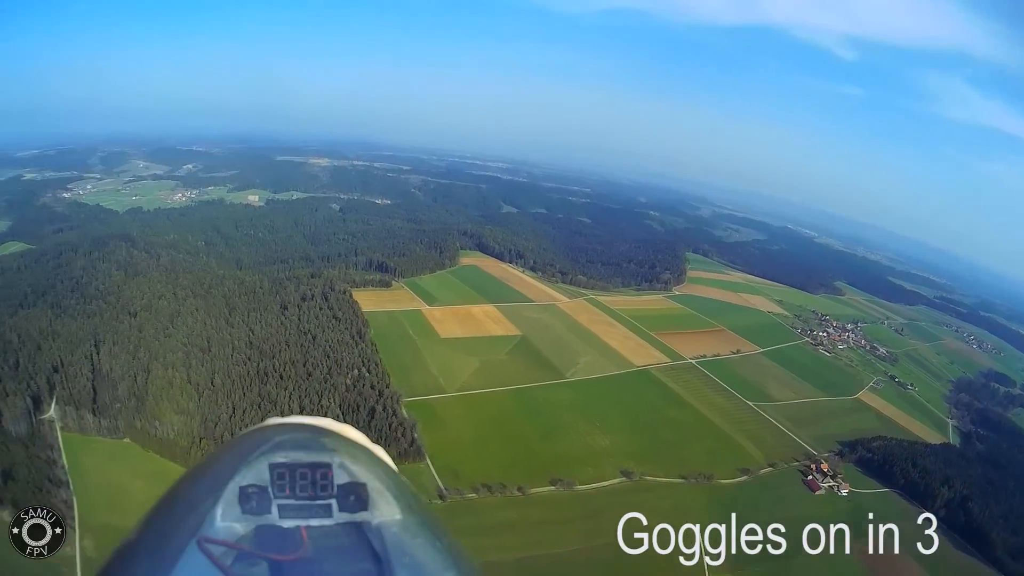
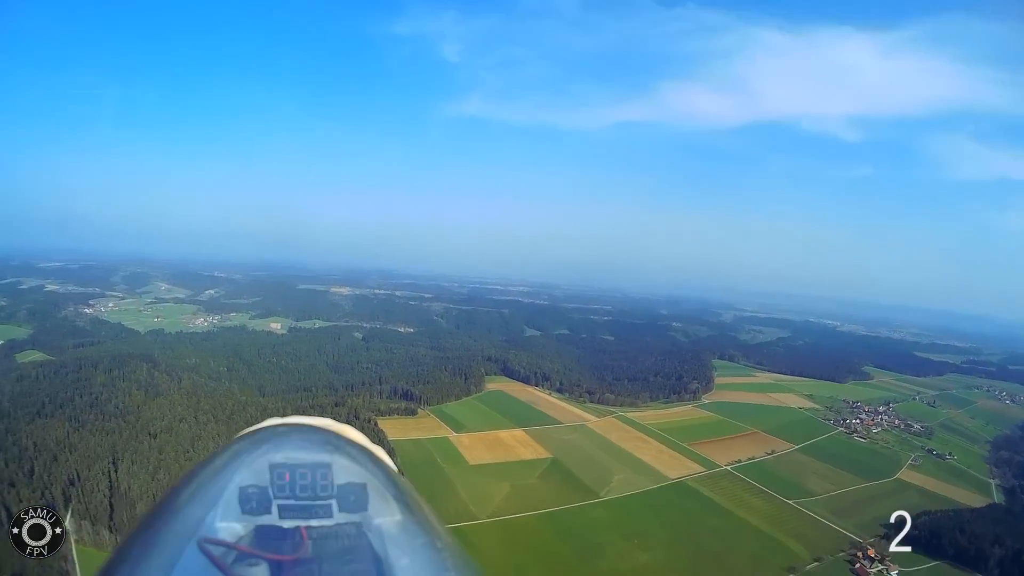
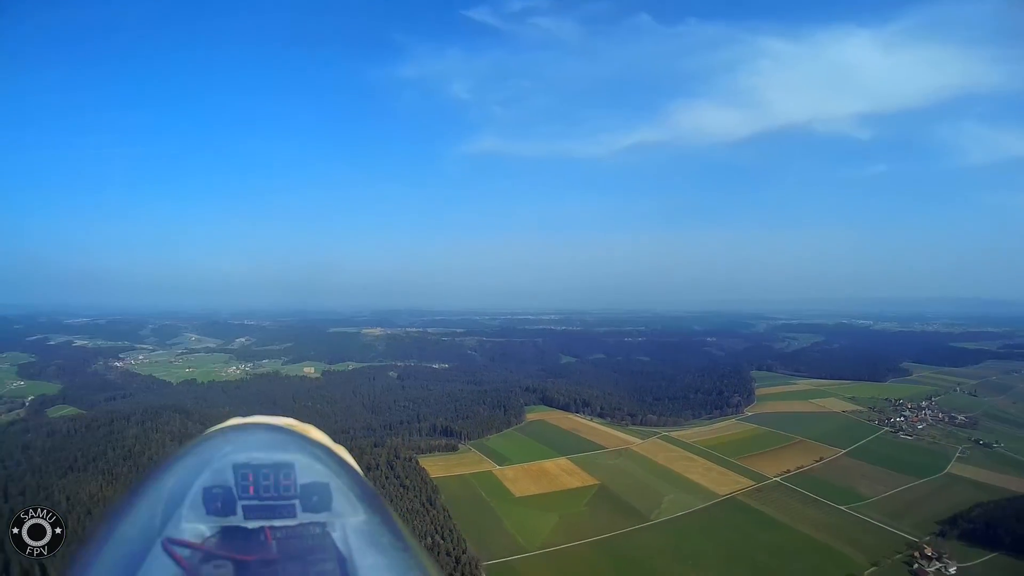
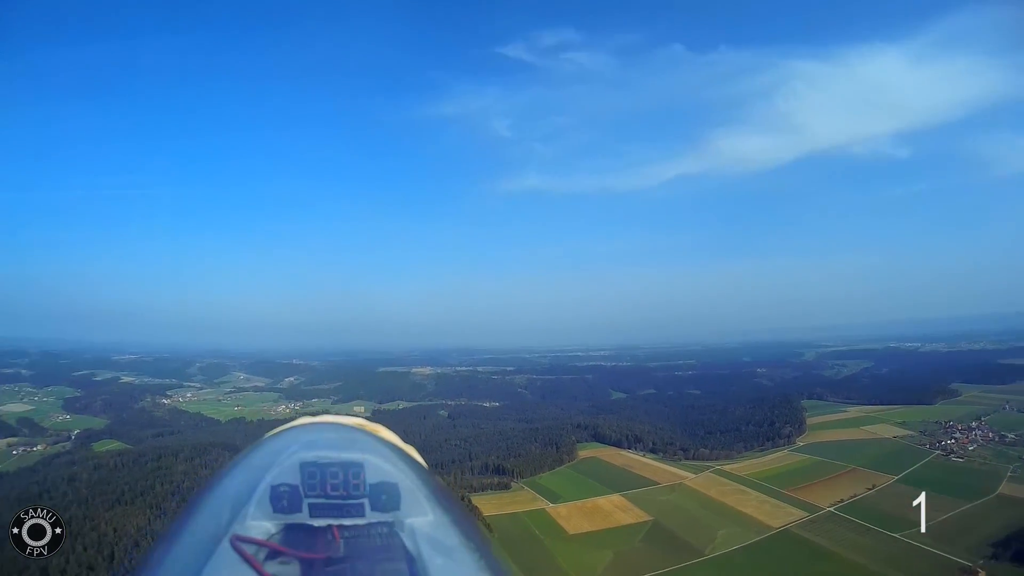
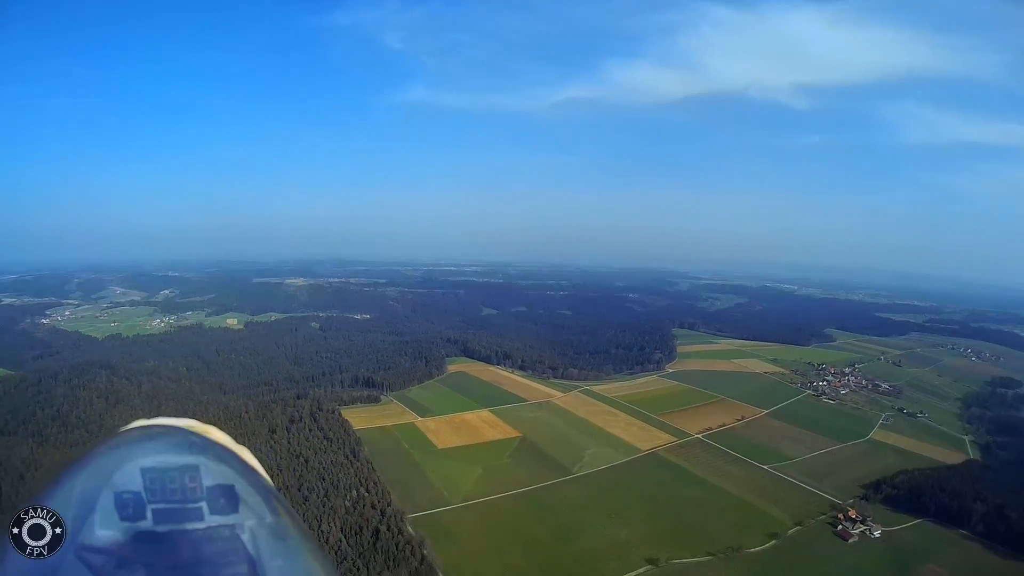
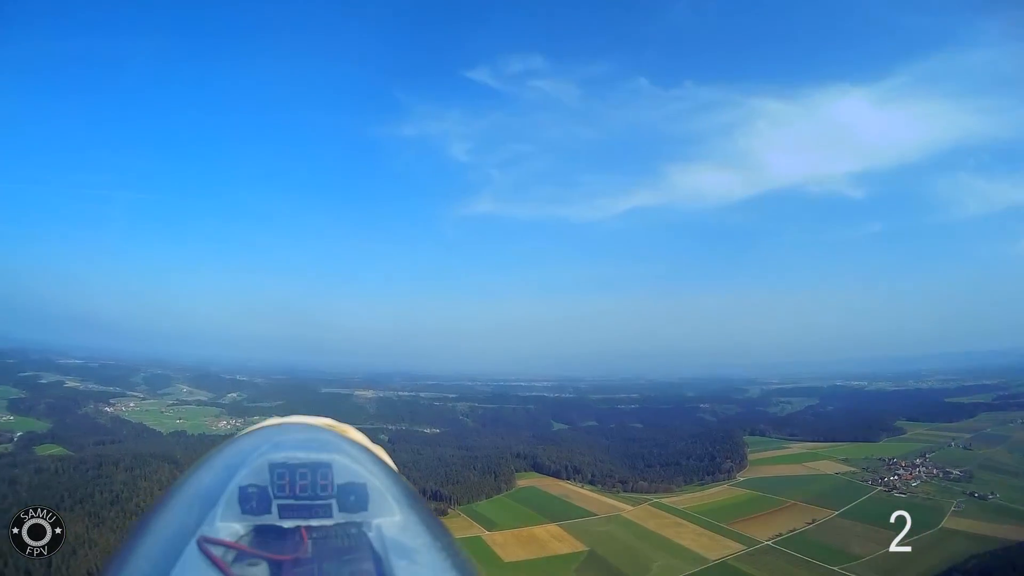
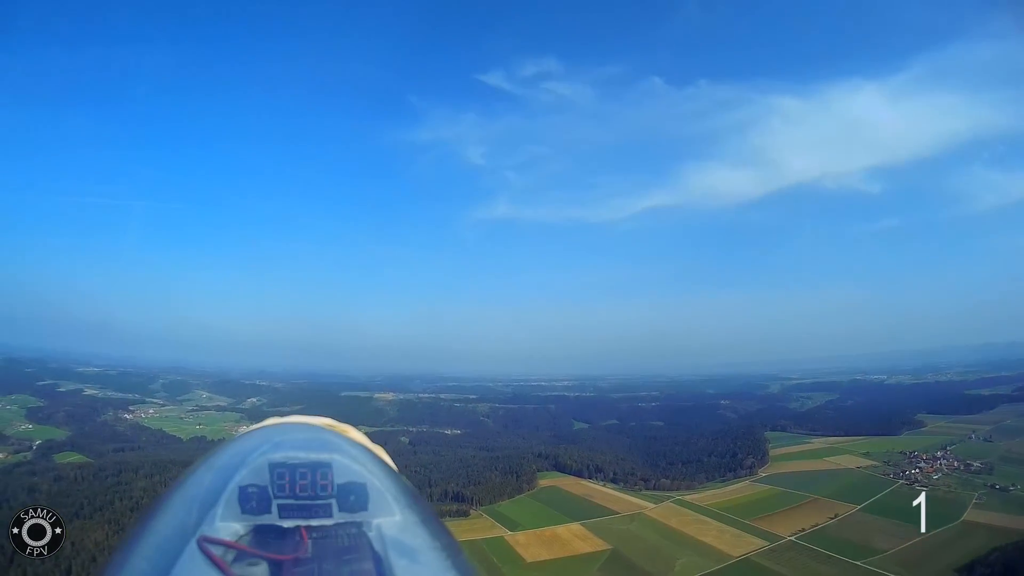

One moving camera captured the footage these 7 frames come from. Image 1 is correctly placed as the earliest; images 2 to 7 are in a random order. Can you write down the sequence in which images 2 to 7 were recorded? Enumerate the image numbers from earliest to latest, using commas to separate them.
2, 6, 7, 4, 3, 5
